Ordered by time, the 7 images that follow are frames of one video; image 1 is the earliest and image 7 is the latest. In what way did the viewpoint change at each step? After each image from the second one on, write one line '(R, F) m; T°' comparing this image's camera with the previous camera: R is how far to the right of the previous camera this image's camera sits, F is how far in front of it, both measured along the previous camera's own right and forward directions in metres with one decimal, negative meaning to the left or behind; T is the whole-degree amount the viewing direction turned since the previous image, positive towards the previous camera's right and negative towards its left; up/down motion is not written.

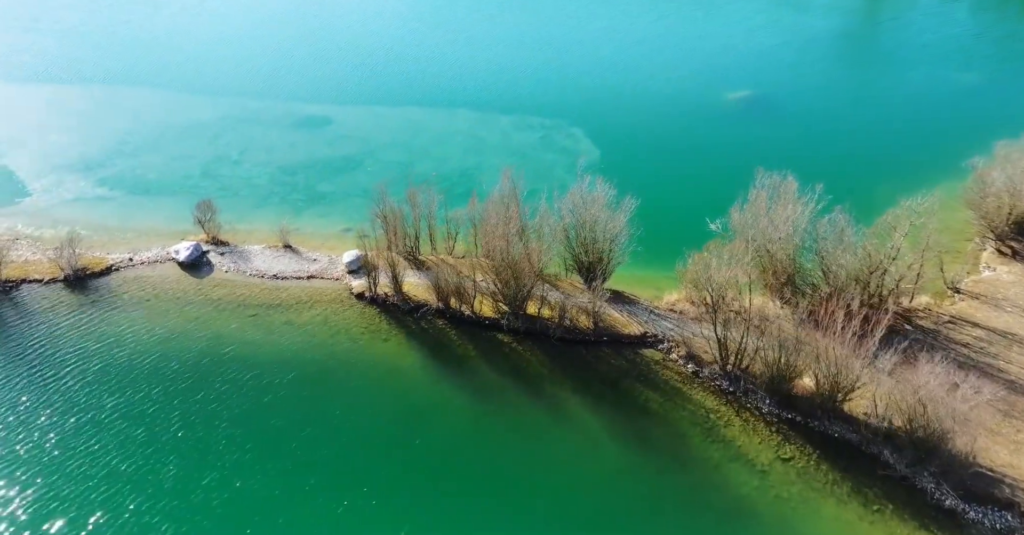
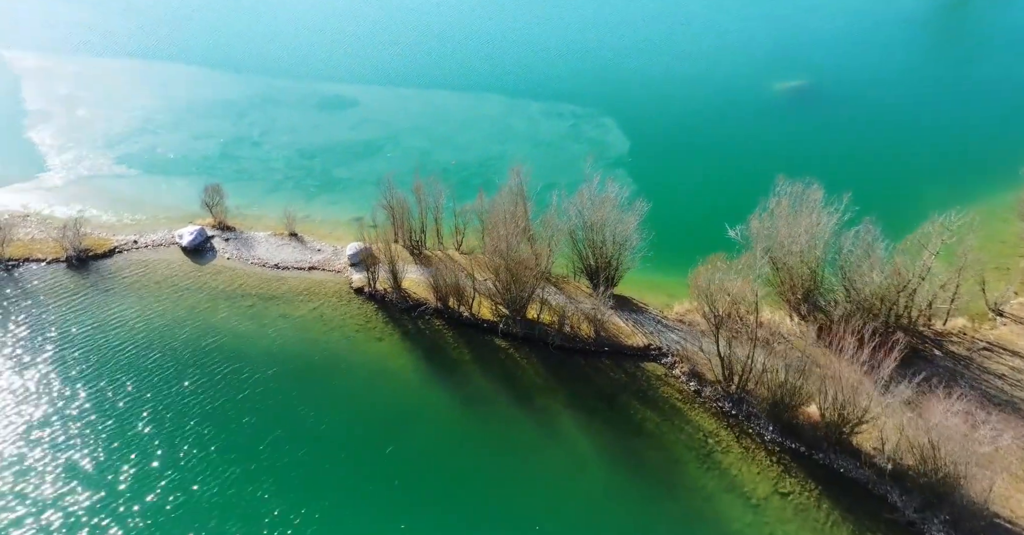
(+1.2, +1.2) m; -3°
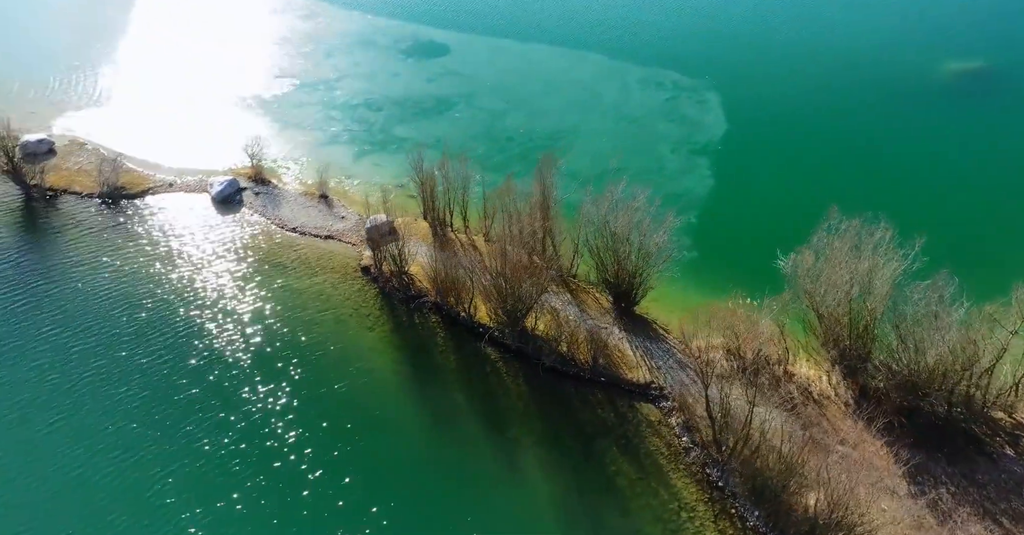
(+3.5, +2.8) m; -8°
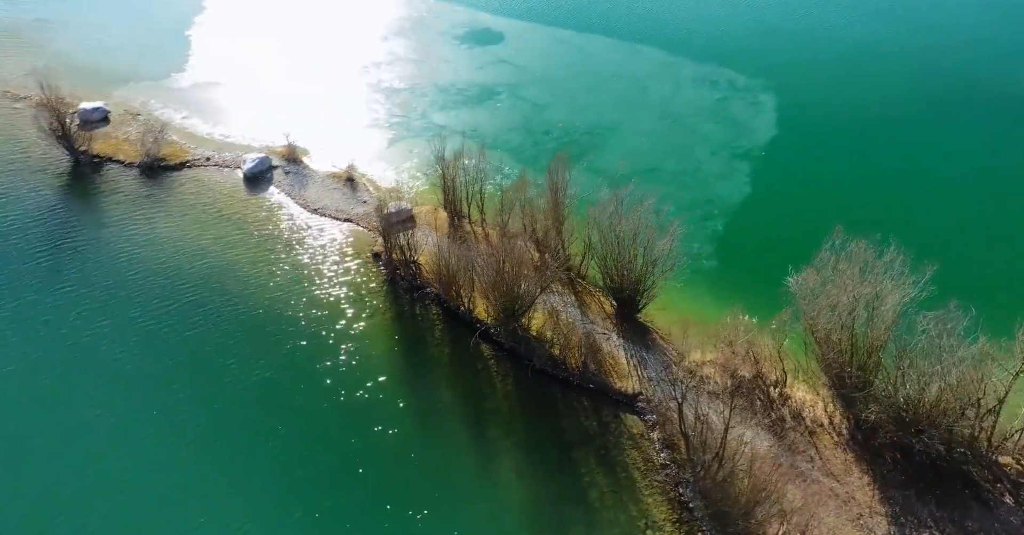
(+2.1, +0.1) m; -5°
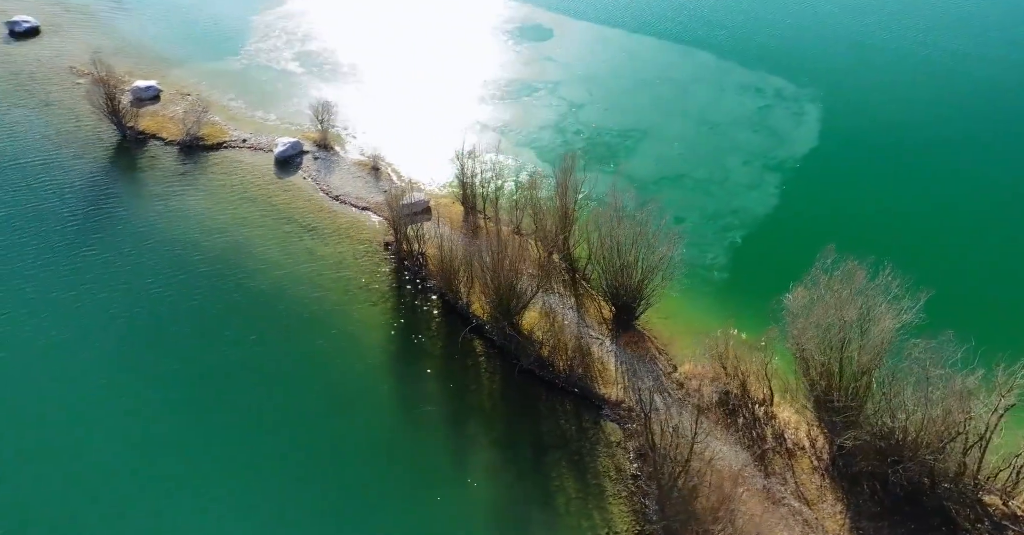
(+2.2, -0.3) m; -5°
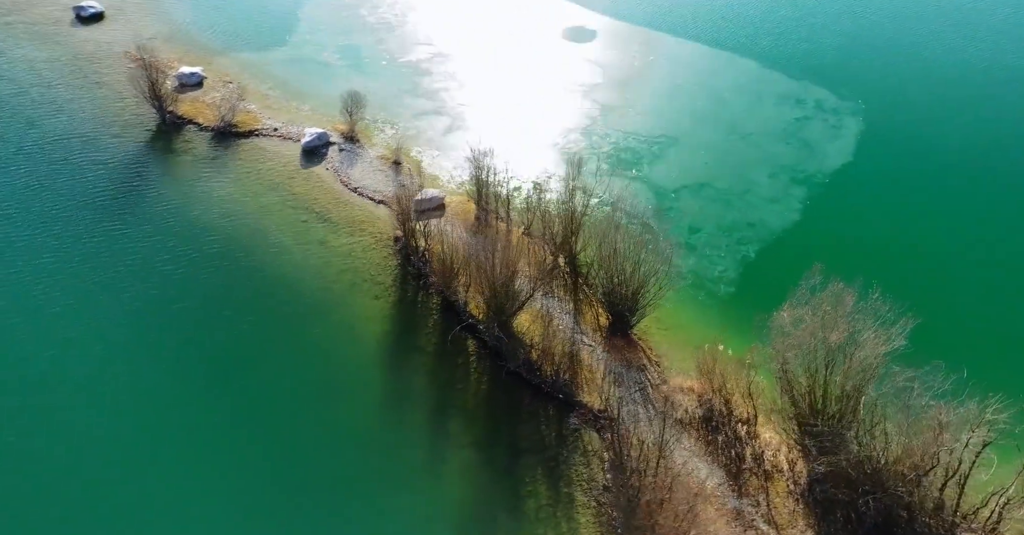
(+2.0, -0.3) m; -4°
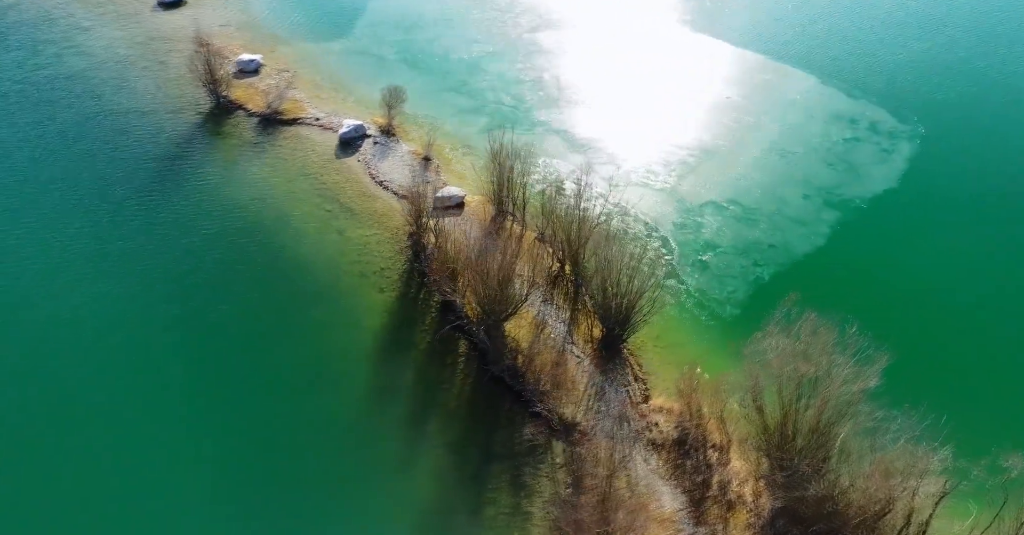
(+2.9, -0.4) m; -6°
